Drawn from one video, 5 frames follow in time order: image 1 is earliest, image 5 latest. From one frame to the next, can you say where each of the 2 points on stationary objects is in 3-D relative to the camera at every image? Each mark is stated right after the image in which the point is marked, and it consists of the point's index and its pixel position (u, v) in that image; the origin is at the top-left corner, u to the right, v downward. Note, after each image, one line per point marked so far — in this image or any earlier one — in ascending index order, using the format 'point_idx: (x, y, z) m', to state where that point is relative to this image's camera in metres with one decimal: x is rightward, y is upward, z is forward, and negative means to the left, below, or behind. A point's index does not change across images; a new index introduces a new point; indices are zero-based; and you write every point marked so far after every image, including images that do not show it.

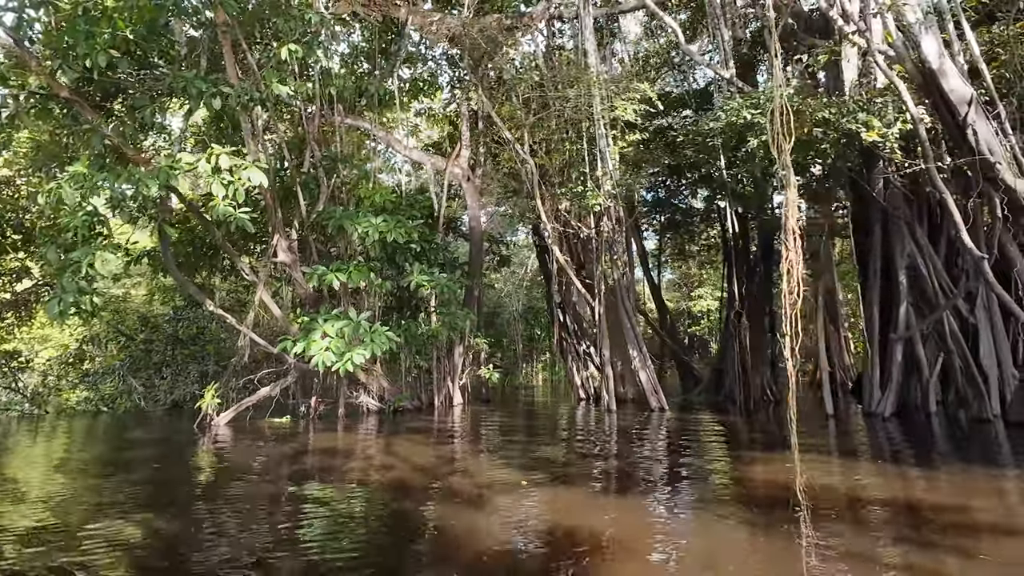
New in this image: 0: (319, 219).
0: (-3.4, +1.2, +8.4) m
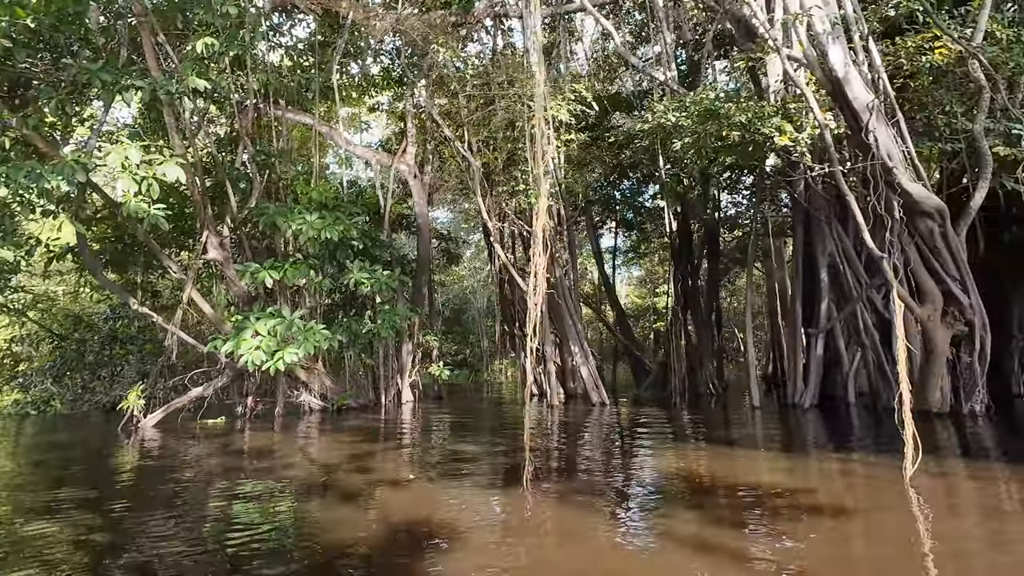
0: (-4.5, +1.2, +8.2) m
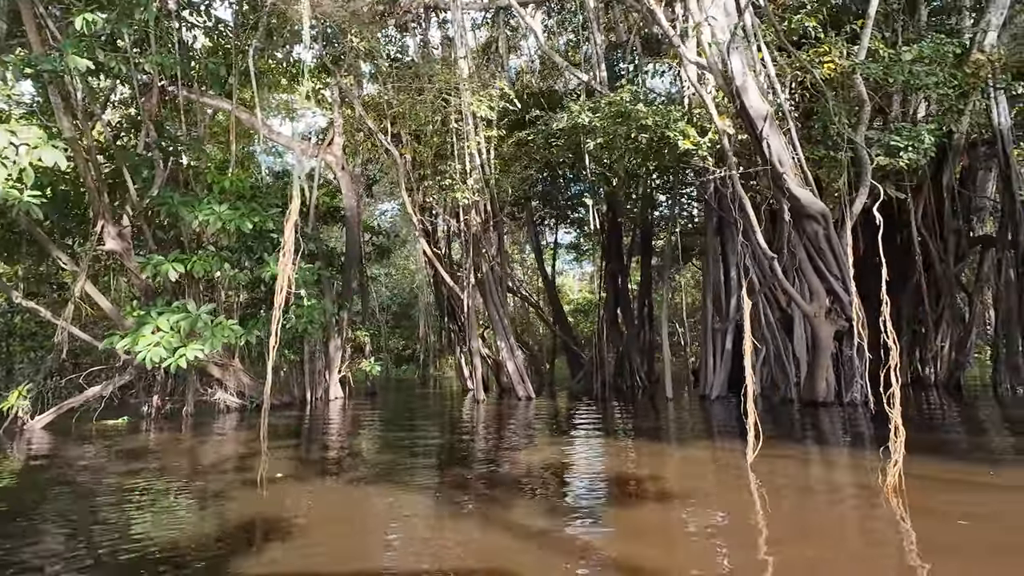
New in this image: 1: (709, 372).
0: (-5.8, +1.4, +7.8) m
1: (+3.9, -1.7, +9.5) m
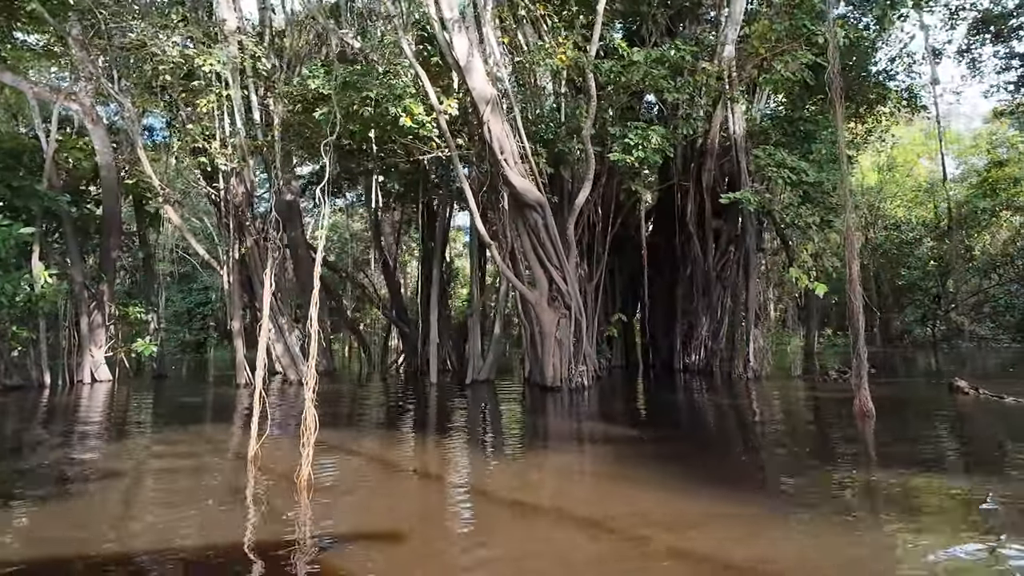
0: (-9.7, +1.9, +6.1) m
1: (-0.6, -1.4, +9.6) m
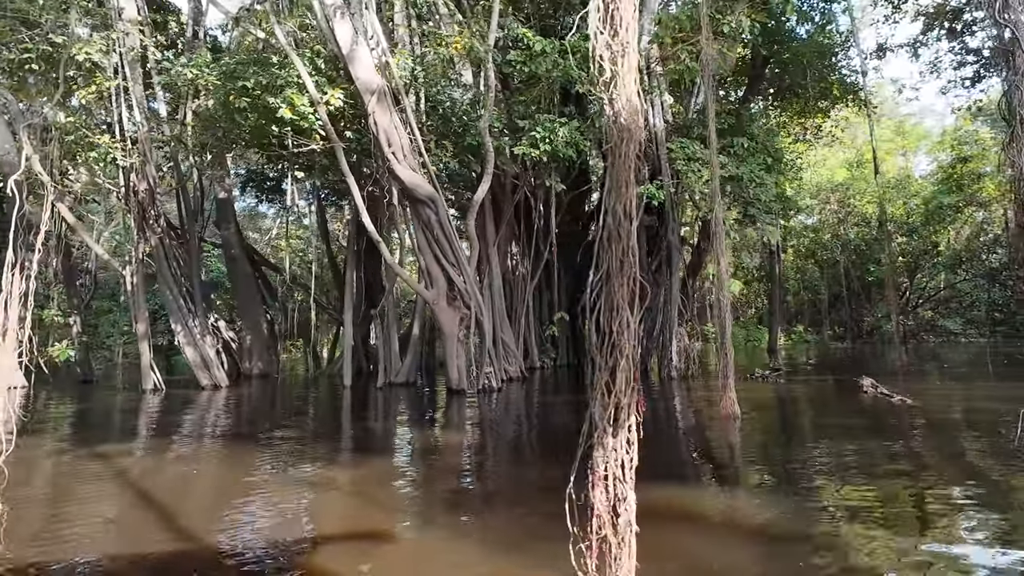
0: (-11.1, +1.8, +5.7) m
1: (-2.1, -1.4, +9.3) m
